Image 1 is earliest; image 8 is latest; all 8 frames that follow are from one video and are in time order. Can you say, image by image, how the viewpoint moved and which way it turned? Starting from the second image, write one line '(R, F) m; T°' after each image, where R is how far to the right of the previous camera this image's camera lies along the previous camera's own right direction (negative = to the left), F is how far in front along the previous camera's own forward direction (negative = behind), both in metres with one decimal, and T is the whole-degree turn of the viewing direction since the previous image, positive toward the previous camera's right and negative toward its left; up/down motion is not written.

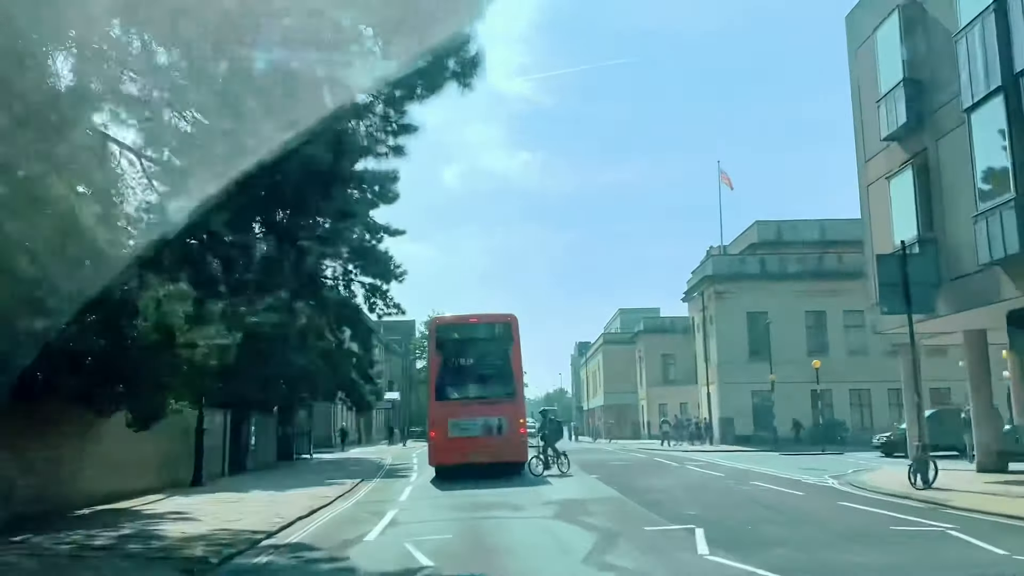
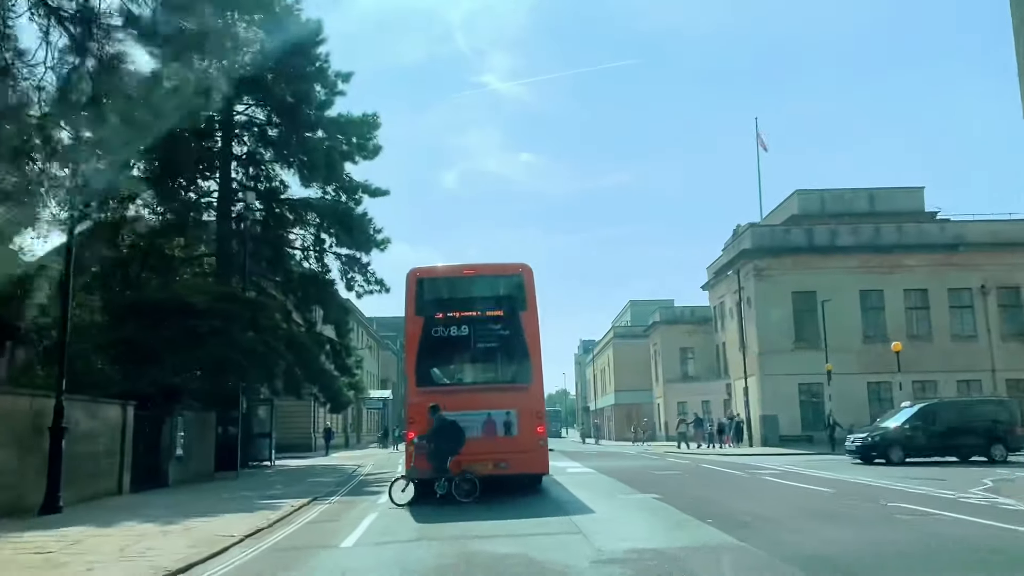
(-0.2, +7.1) m; 0°
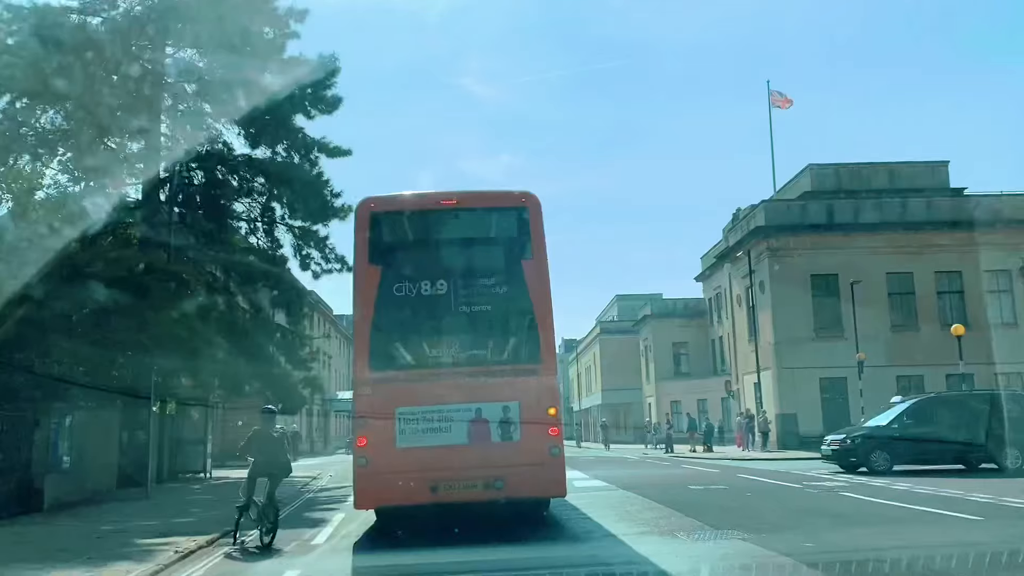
(-0.3, +5.2) m; +2°
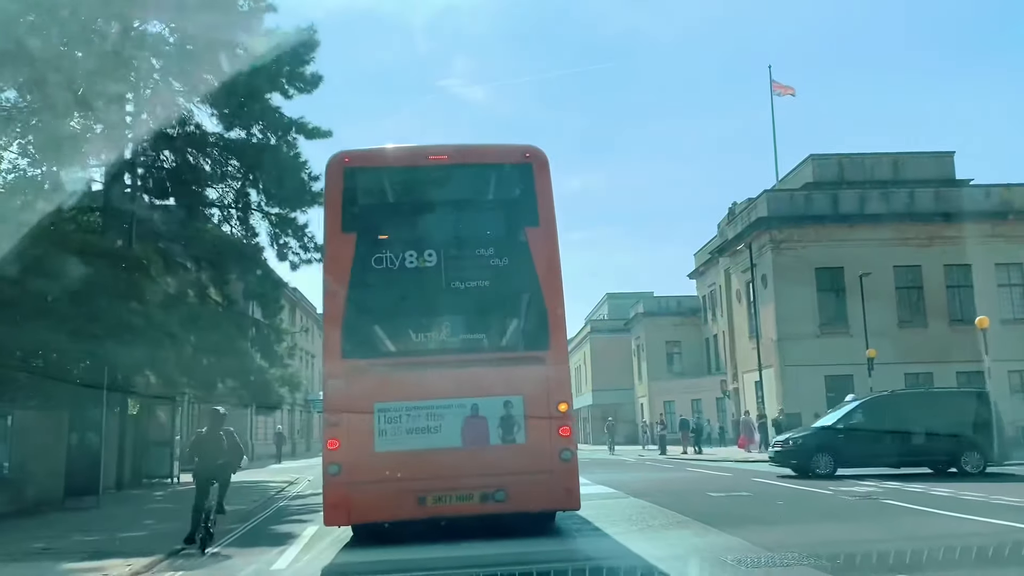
(-0.2, +1.8) m; +1°
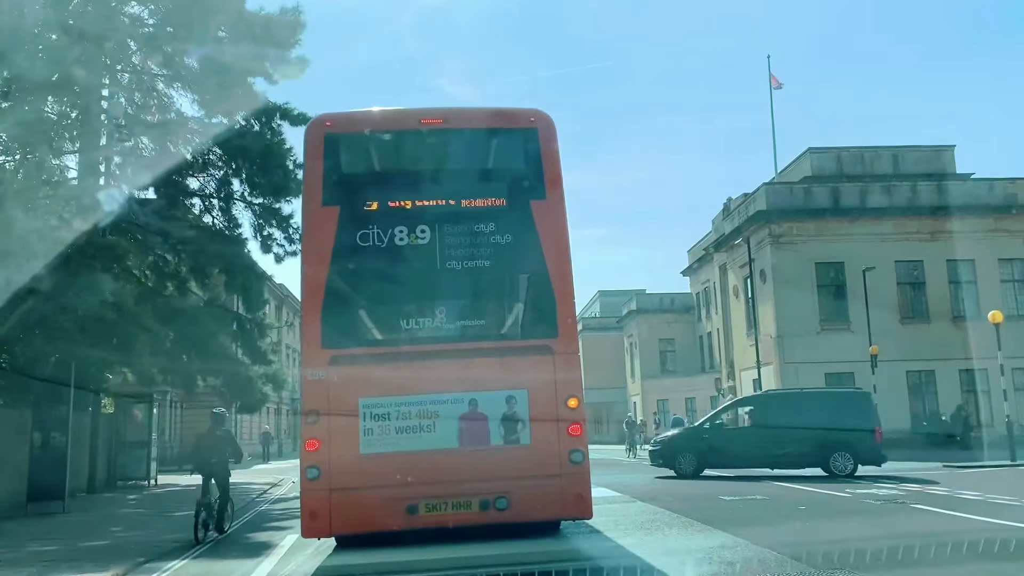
(-0.1, +1.0) m; +1°
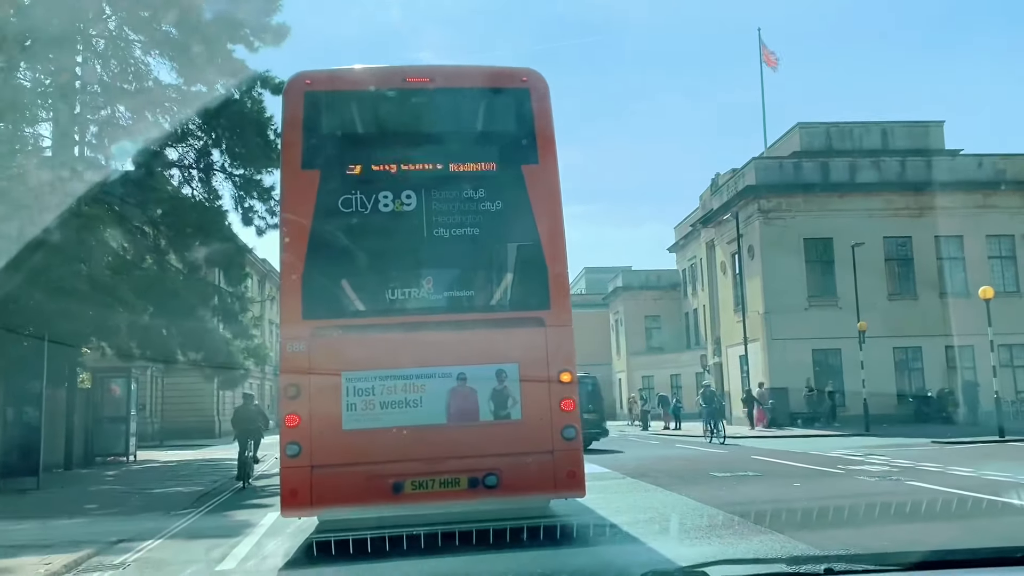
(0.0, +0.4) m; +1°
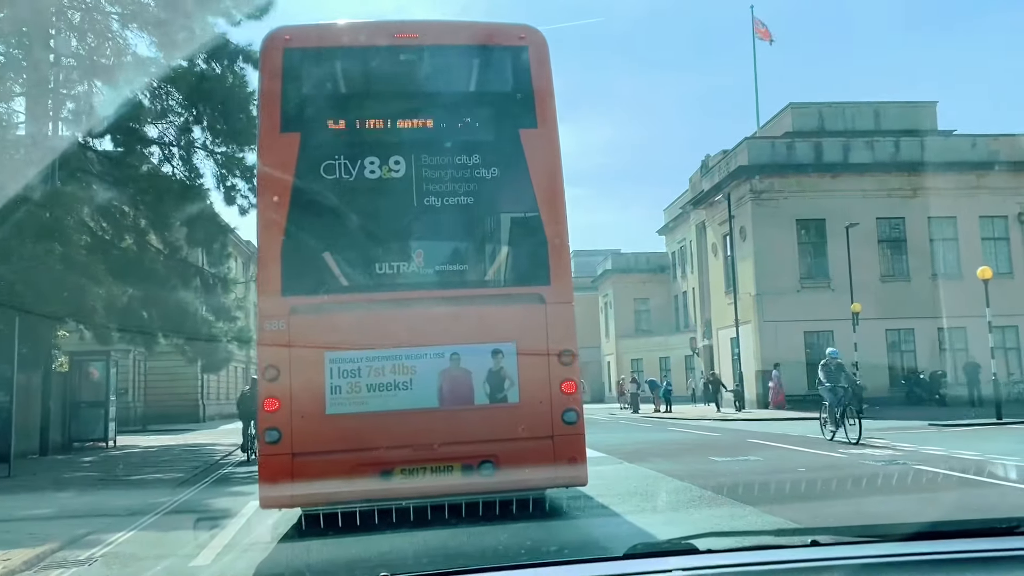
(-0.1, +0.5) m; +1°
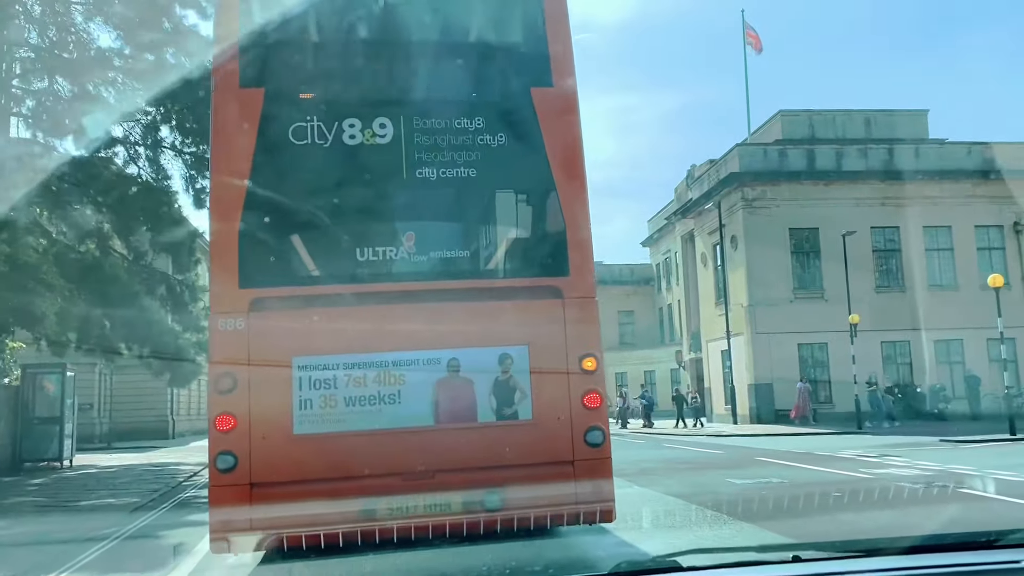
(-0.2, +1.3) m; +1°
